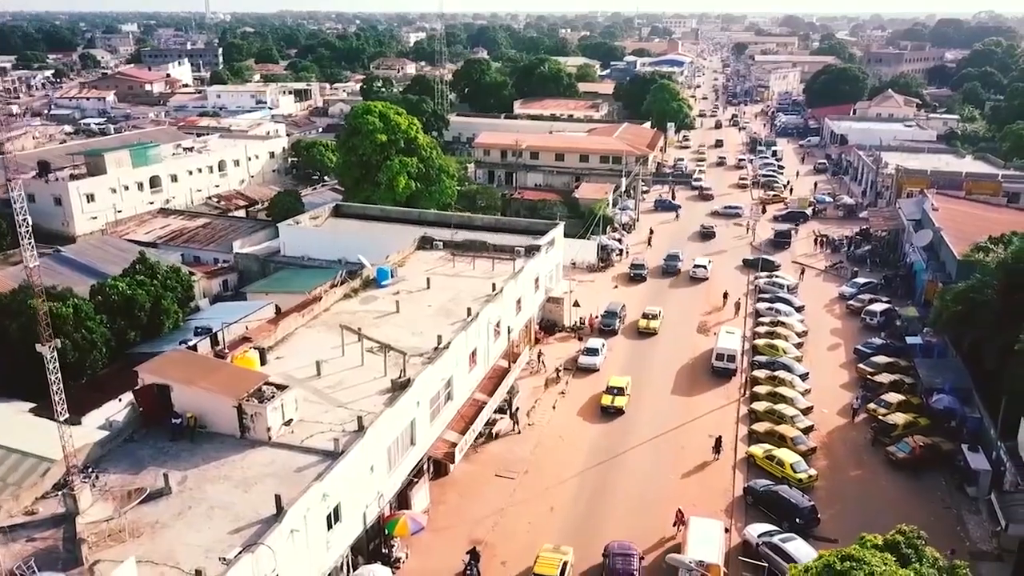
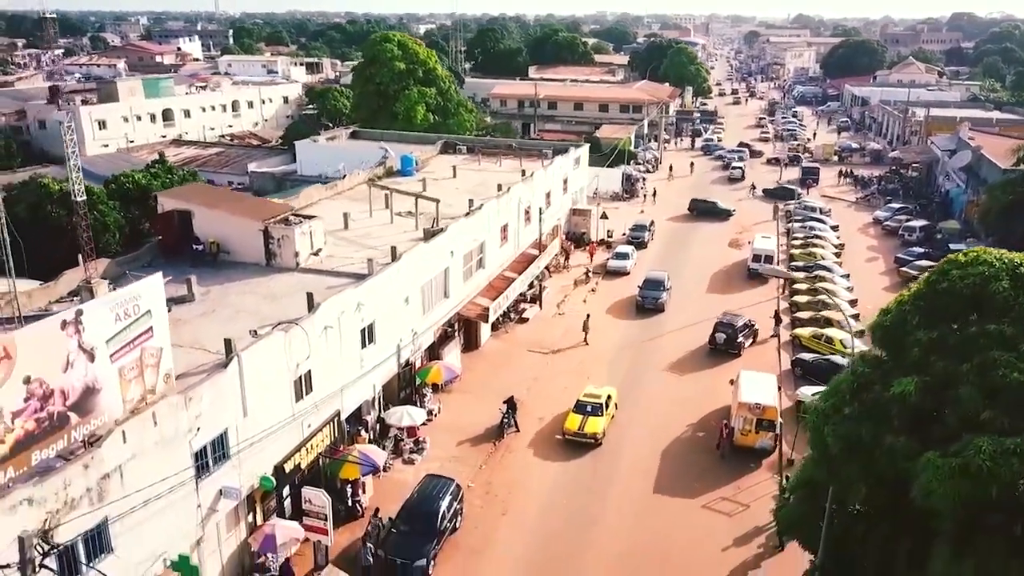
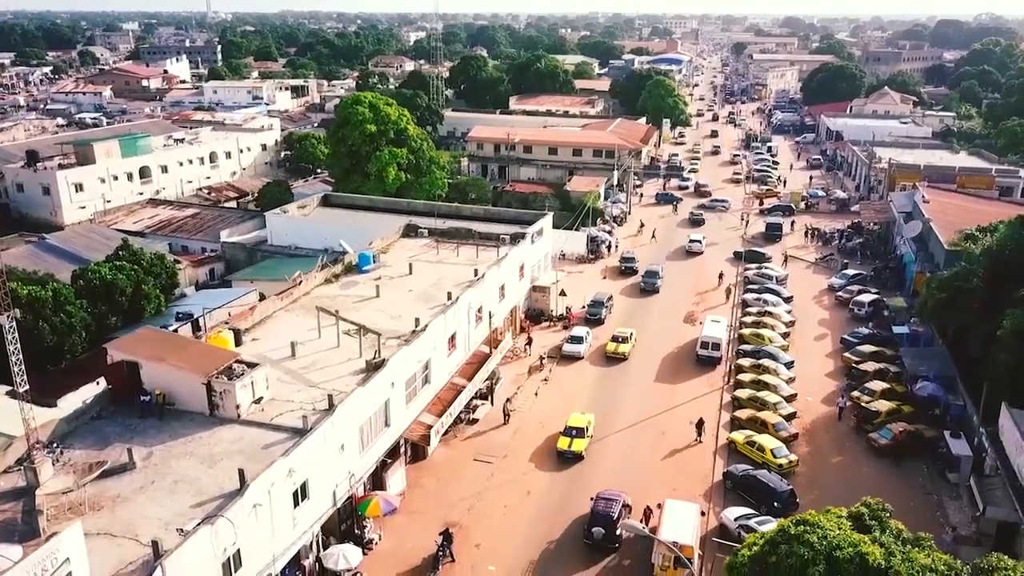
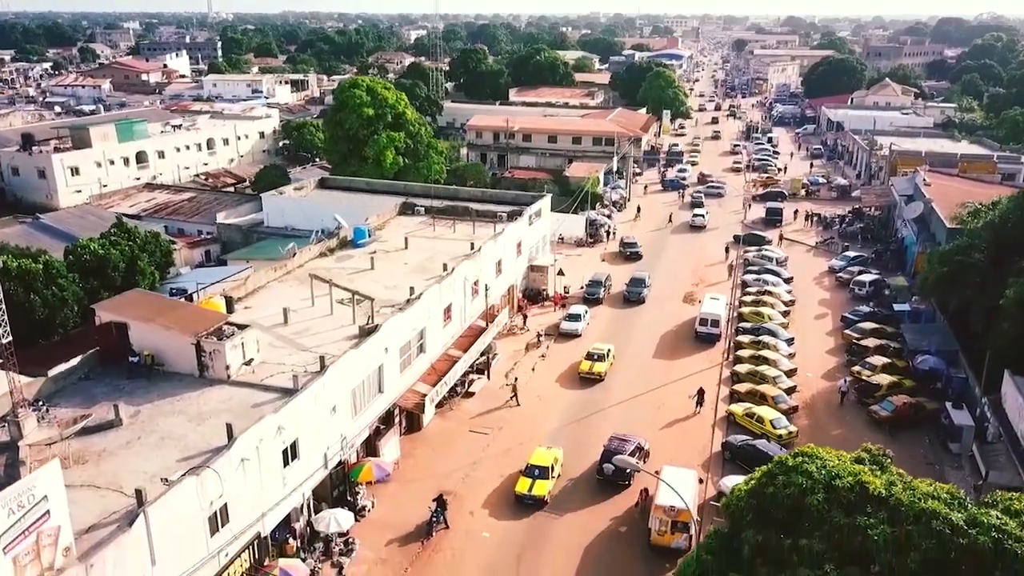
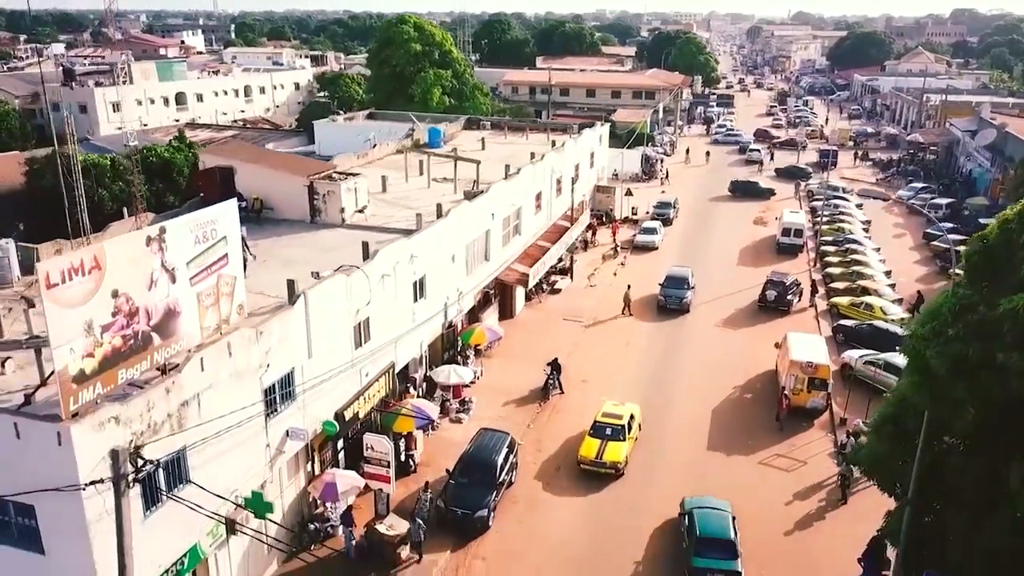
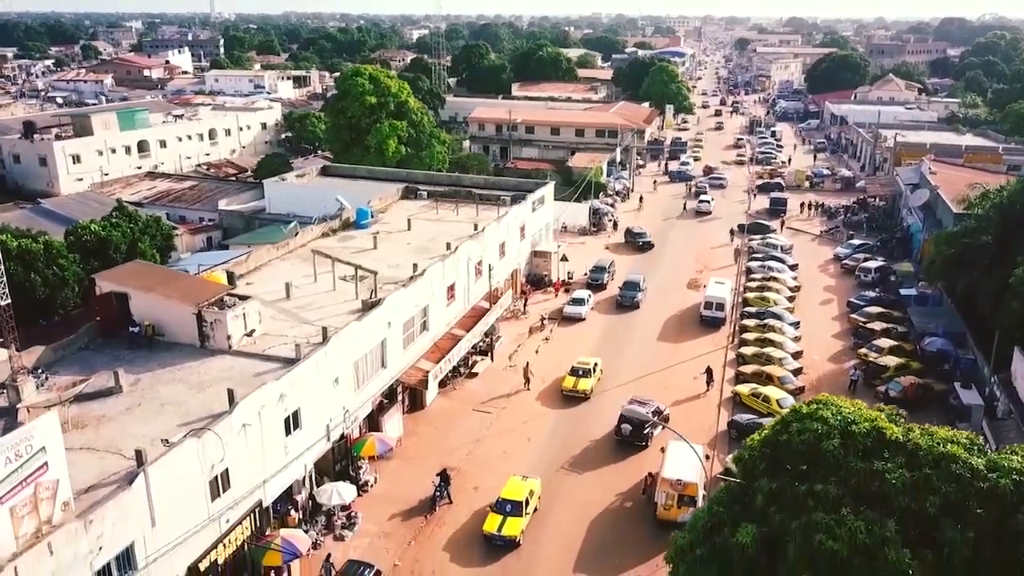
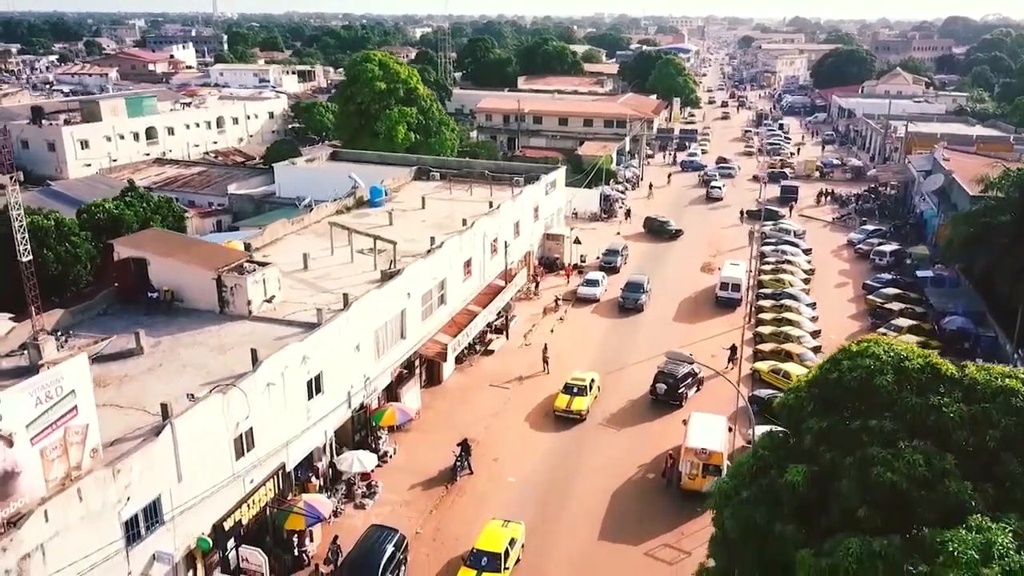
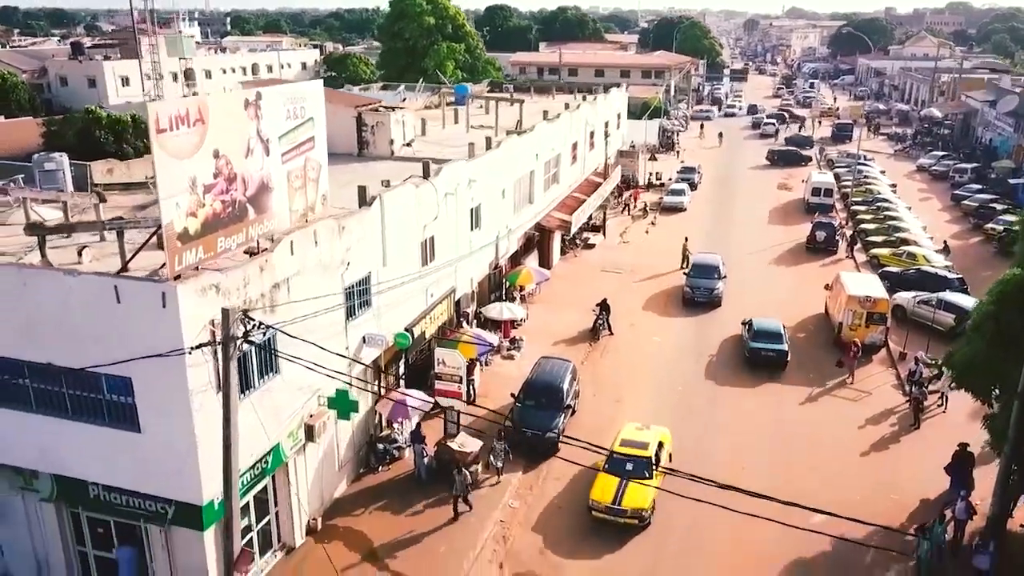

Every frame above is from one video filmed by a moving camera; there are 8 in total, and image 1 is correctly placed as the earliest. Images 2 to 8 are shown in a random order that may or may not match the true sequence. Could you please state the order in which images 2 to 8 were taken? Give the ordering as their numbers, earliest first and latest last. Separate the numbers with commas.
3, 4, 6, 7, 2, 5, 8
